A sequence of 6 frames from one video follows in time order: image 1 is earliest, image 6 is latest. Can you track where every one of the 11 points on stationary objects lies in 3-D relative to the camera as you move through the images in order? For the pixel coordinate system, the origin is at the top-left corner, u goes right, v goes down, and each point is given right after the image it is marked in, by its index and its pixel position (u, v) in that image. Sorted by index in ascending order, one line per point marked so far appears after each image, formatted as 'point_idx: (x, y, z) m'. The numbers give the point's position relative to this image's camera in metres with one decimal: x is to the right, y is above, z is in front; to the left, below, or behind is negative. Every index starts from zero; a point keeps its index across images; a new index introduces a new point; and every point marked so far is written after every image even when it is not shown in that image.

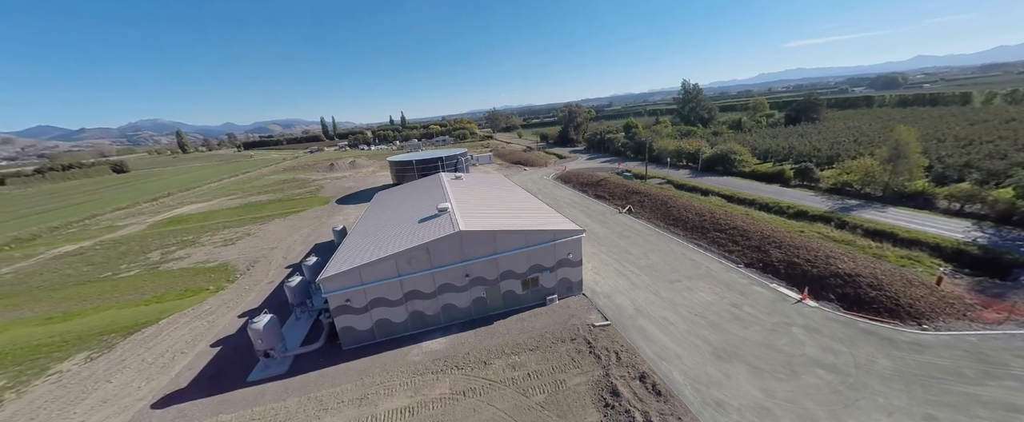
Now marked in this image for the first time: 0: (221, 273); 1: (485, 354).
0: (-17.6, -3.8, +19.4) m
1: (-0.8, -4.7, +10.5) m
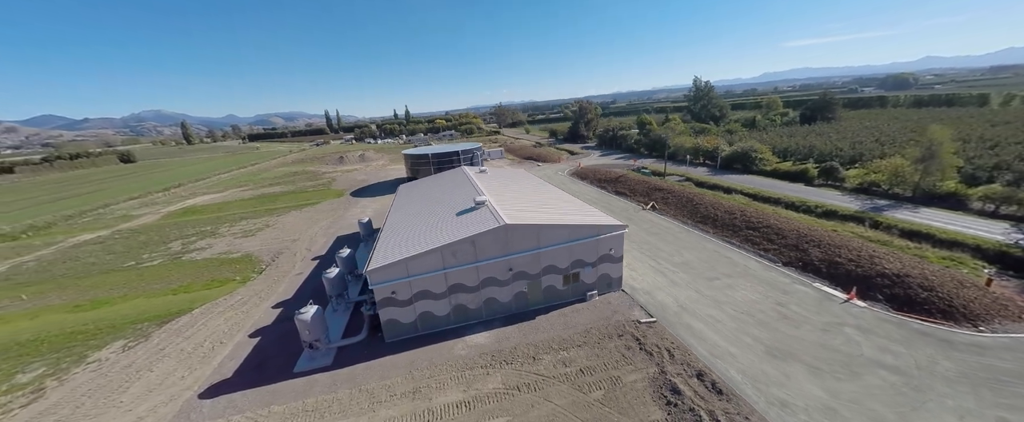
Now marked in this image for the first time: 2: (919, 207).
0: (-16.0, -3.2, +19.2) m
1: (+0.7, -4.5, +10.4) m
2: (+25.3, +0.3, +19.9) m
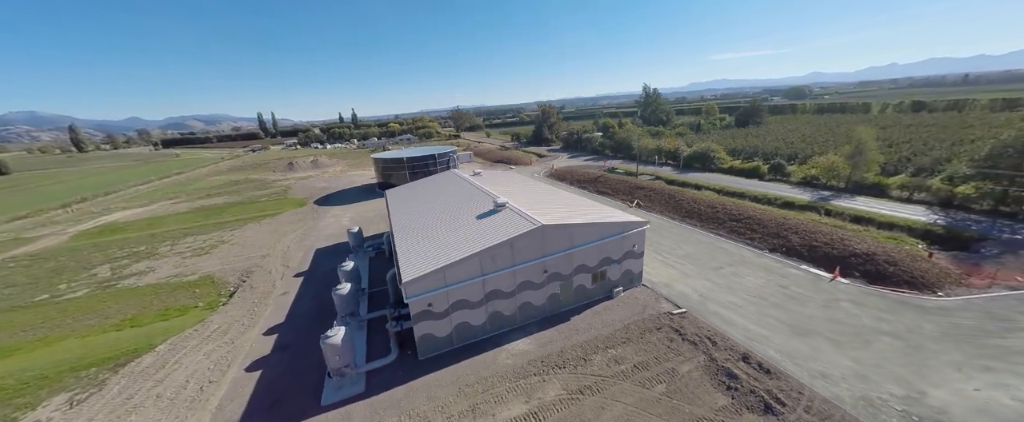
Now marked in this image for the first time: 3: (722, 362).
0: (-15.7, -4.0, +16.5) m
1: (+2.2, -4.4, +10.2) m
2: (+24.9, +1.1, +23.3) m
3: (+6.1, -4.4, +9.4) m
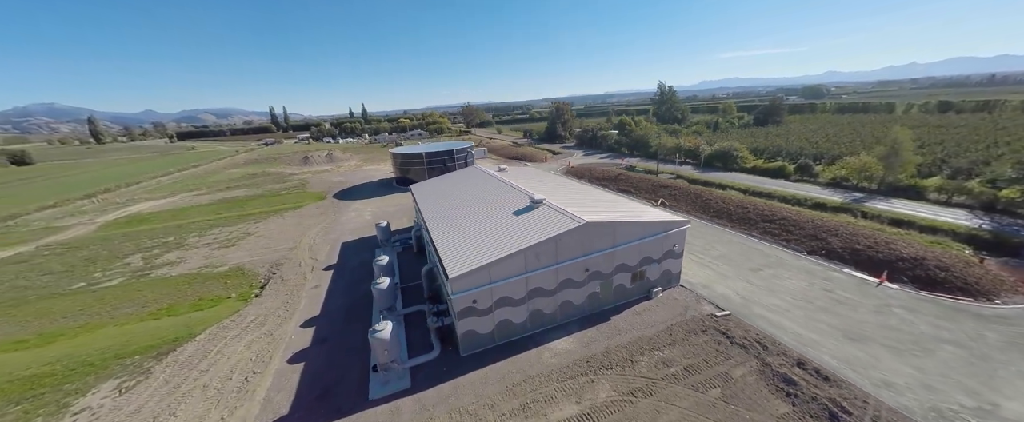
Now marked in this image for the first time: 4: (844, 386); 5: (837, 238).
0: (-14.2, -3.6, +16.6) m
1: (+3.6, -4.4, +10.0) m
2: (+26.6, +0.9, +22.6) m
3: (+7.5, -4.4, +9.1) m
4: (+8.7, -4.6, +8.5) m
5: (+16.0, -1.3, +15.8) m
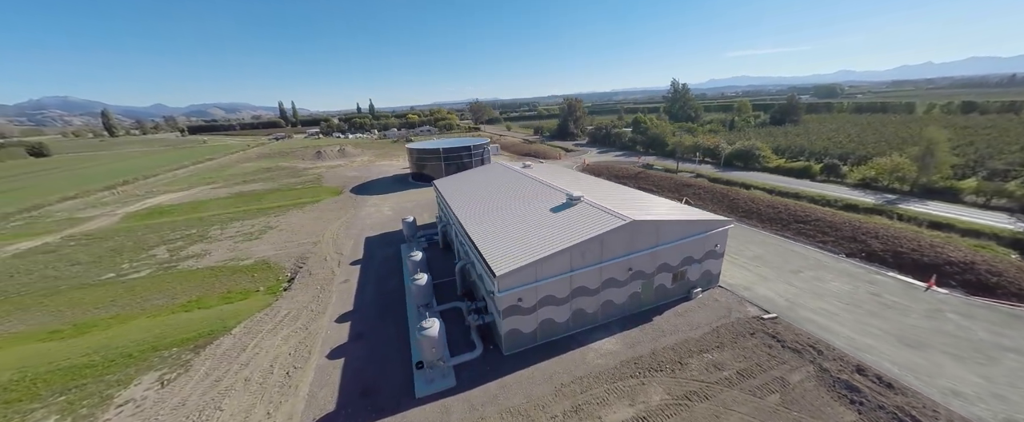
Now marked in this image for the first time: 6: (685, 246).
0: (-12.7, -3.2, +16.6) m
1: (+4.9, -4.3, +9.7) m
2: (+28.1, +0.8, +22.0) m
3: (+8.8, -4.4, +8.8) m
4: (+10.1, -4.6, +8.1) m
5: (+17.5, -1.4, +15.4) m
6: (+6.2, -1.3, +11.6) m
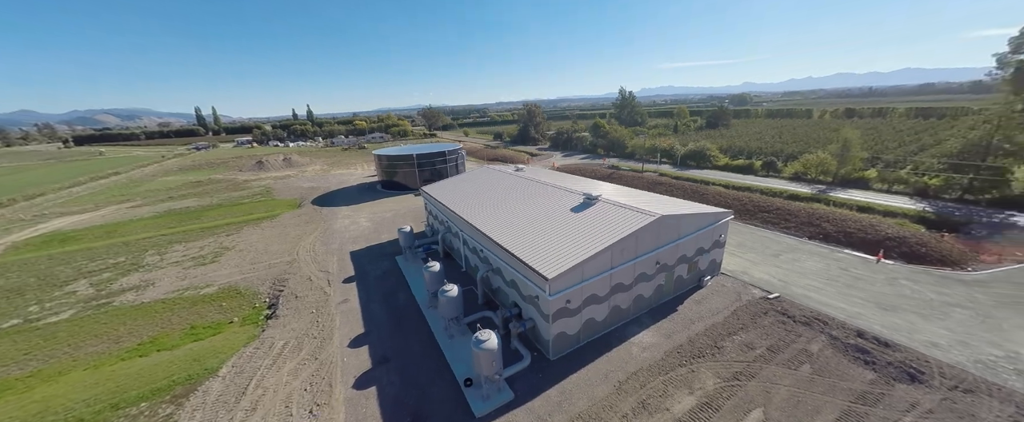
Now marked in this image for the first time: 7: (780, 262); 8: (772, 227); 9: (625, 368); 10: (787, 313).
0: (-12.3, -4.0, +14.3) m
1: (+6.3, -4.1, +10.3) m
2: (+27.0, +1.8, +26.1) m
3: (+10.3, -4.0, +9.9) m
4: (+11.6, -4.1, +9.5) m
5: (+17.6, -0.7, +17.9) m
6: (+7.1, -1.1, +12.4) m
7: (+12.4, -2.4, +14.8) m
8: (+15.3, -1.0, +19.0) m
9: (+3.2, -4.5, +9.2) m
10: (+9.6, -3.6, +11.2) m
